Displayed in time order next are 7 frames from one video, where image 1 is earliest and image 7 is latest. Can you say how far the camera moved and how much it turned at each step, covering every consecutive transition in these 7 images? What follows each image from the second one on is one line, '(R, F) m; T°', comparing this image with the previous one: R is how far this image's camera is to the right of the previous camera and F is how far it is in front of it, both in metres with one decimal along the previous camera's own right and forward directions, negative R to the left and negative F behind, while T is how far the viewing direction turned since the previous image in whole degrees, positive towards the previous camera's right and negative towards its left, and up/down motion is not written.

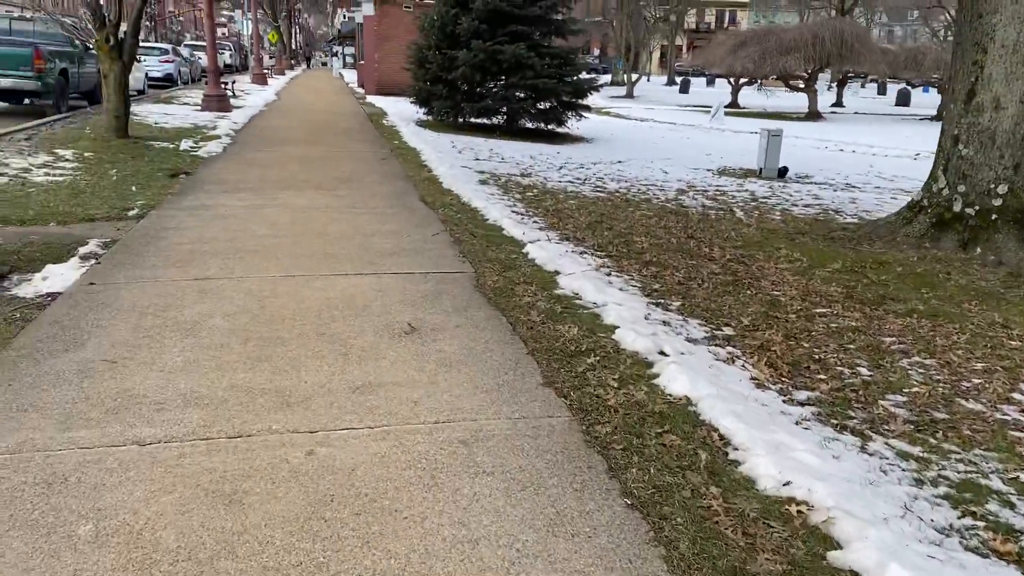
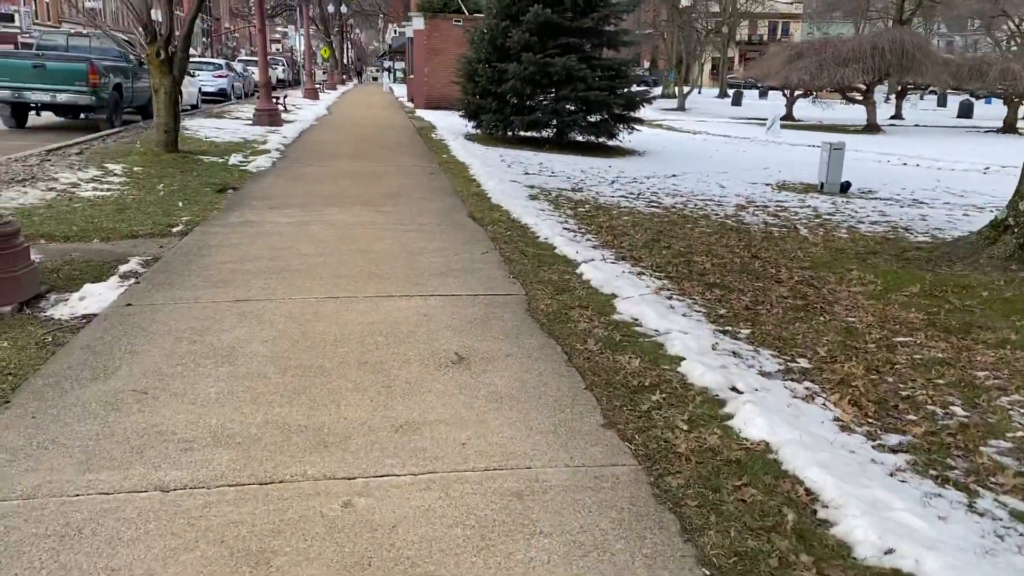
(0.0, +0.3) m; -3°
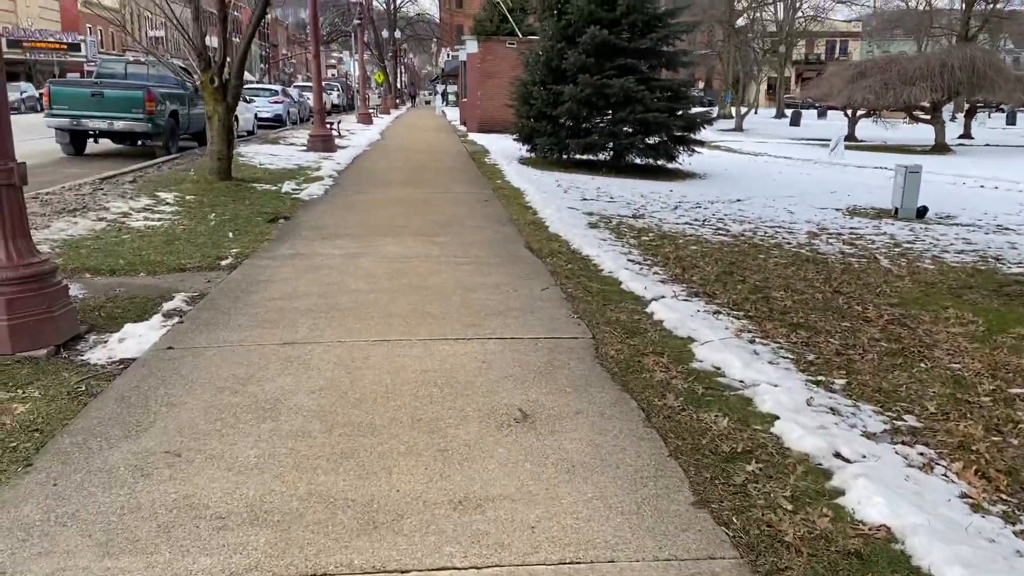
(-0.1, +0.3) m; -3°
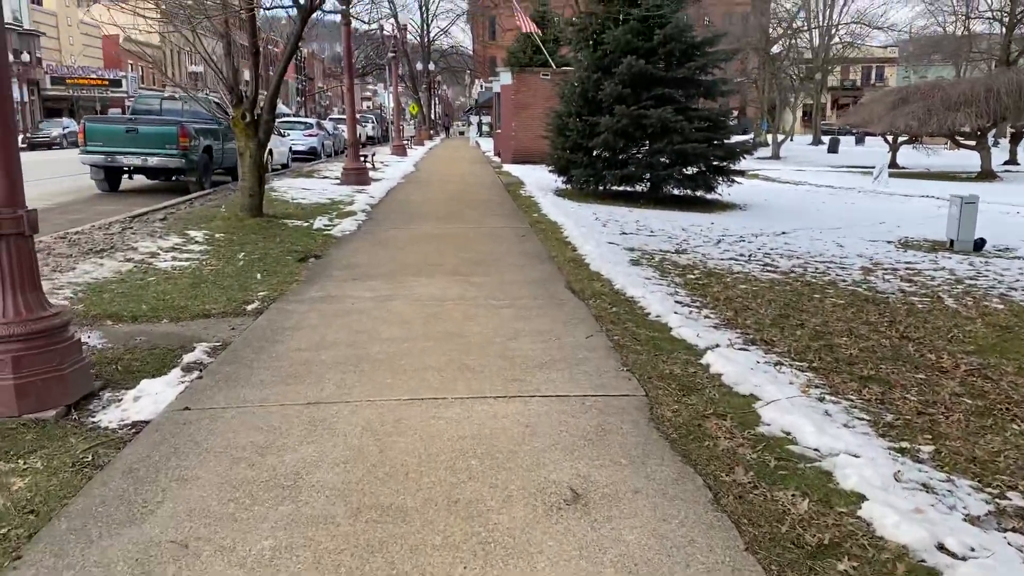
(-0.1, +0.3) m; -2°
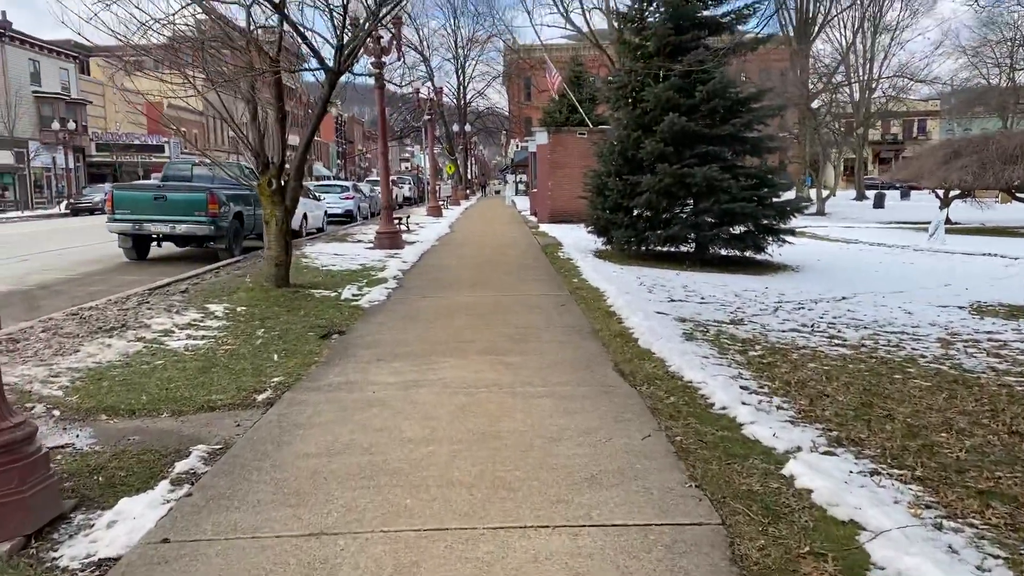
(0.0, +0.6) m; -3°
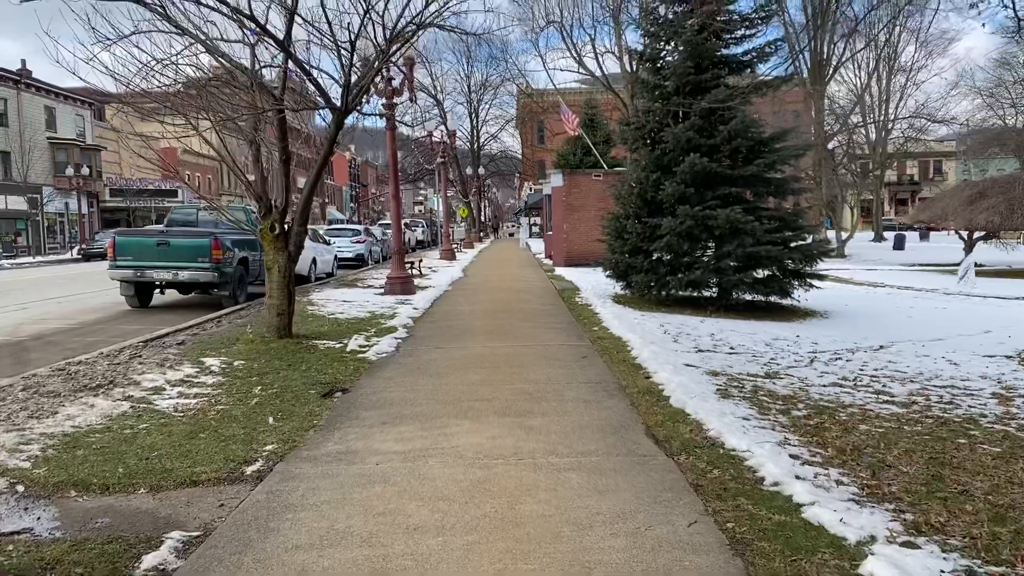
(0.0, +0.5) m; -1°
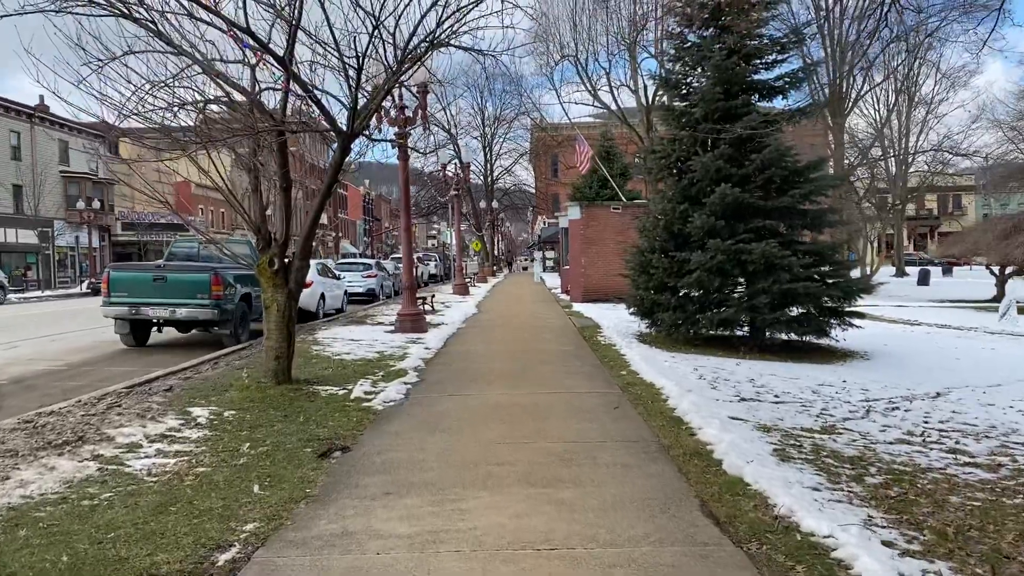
(-0.1, +0.8) m; -1°
